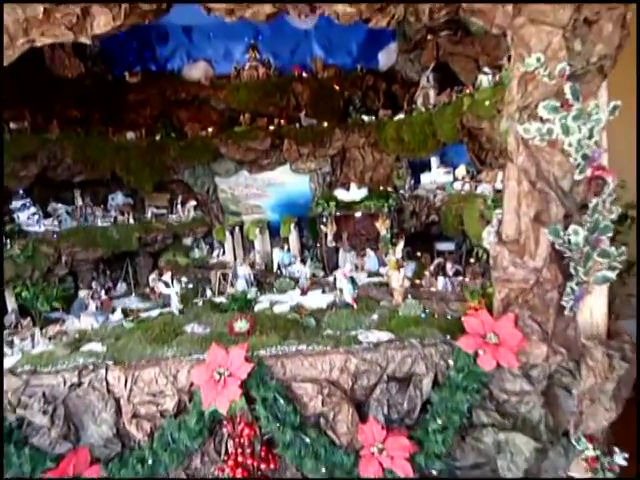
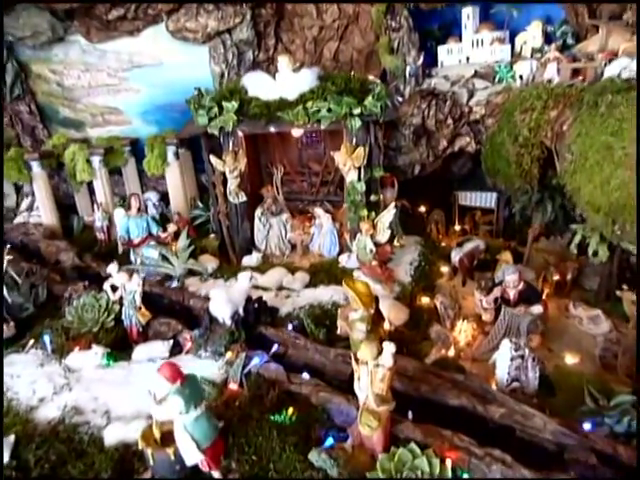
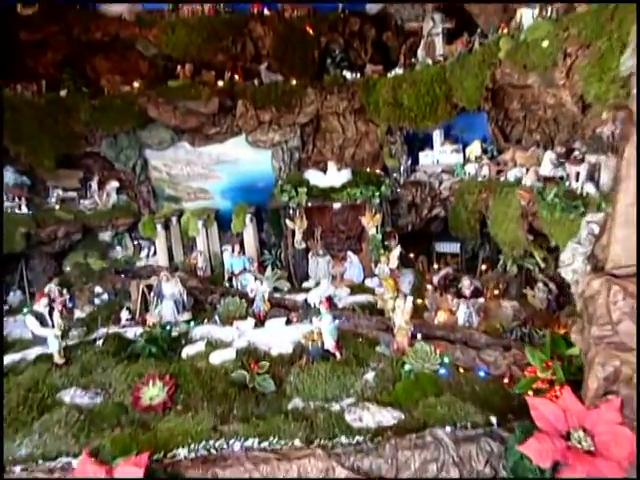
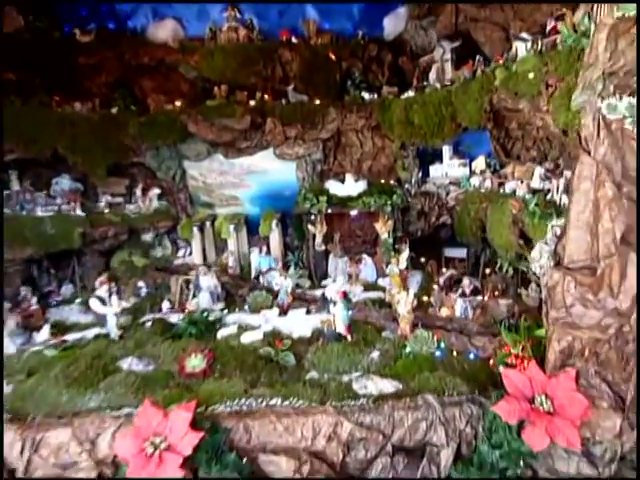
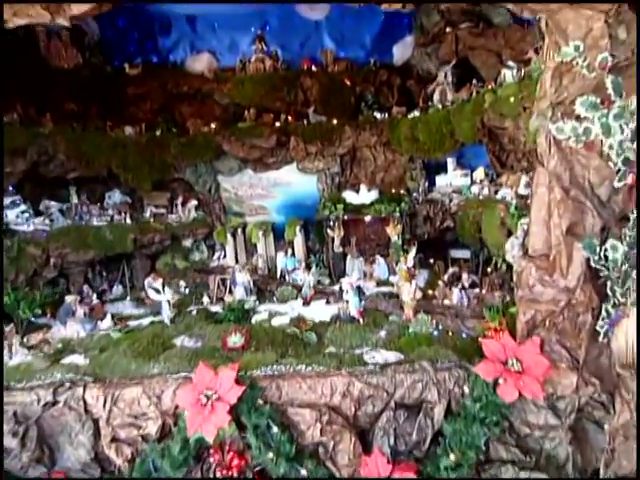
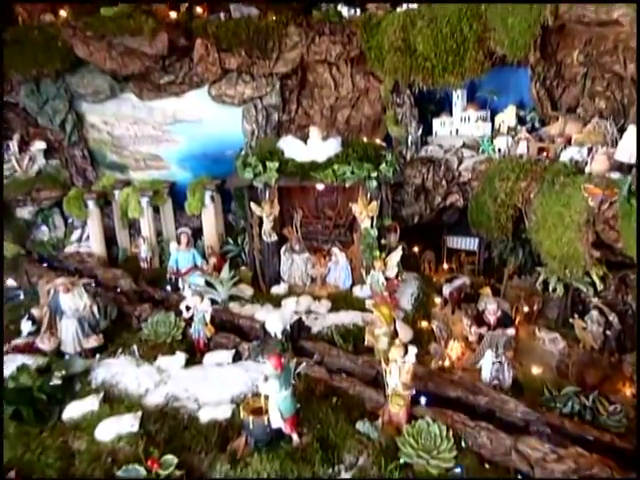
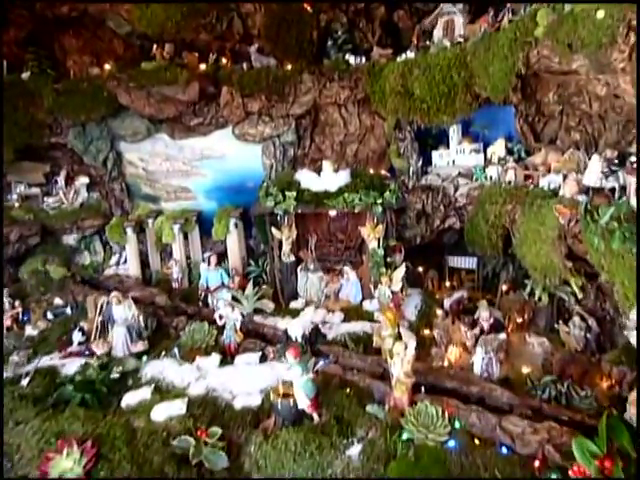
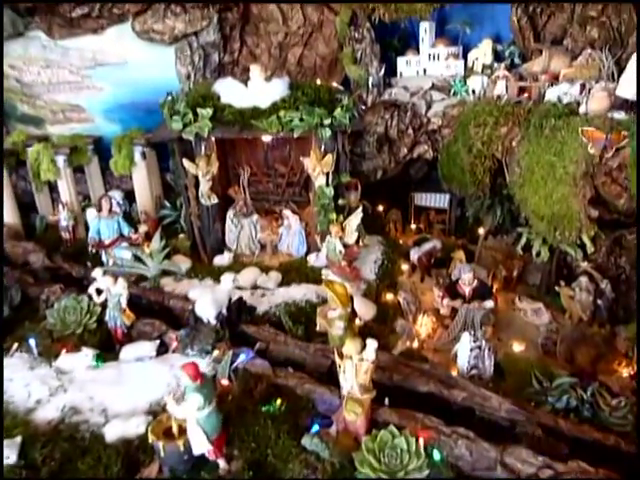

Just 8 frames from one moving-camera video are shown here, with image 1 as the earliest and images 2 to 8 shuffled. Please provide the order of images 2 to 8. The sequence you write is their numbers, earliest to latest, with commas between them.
5, 4, 3, 7, 6, 8, 2
